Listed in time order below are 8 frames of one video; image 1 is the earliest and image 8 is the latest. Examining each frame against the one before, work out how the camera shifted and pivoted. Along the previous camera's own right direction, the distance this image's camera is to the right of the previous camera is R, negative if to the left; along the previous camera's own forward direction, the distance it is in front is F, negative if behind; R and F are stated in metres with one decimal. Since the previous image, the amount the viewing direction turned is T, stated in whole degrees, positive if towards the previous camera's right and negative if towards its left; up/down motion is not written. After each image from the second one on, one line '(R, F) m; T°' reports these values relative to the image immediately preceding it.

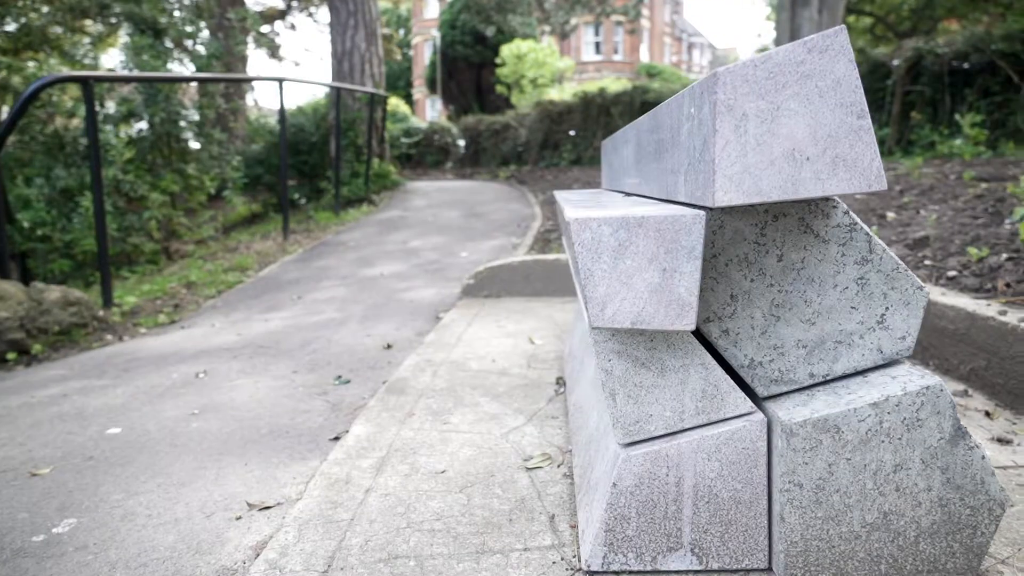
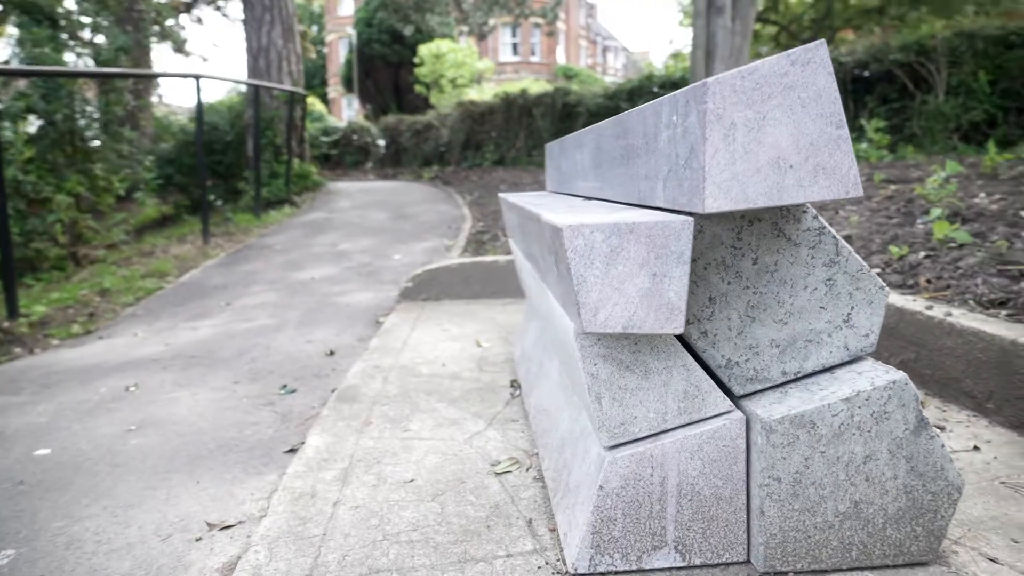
(-0.2, 0.0) m; +7°
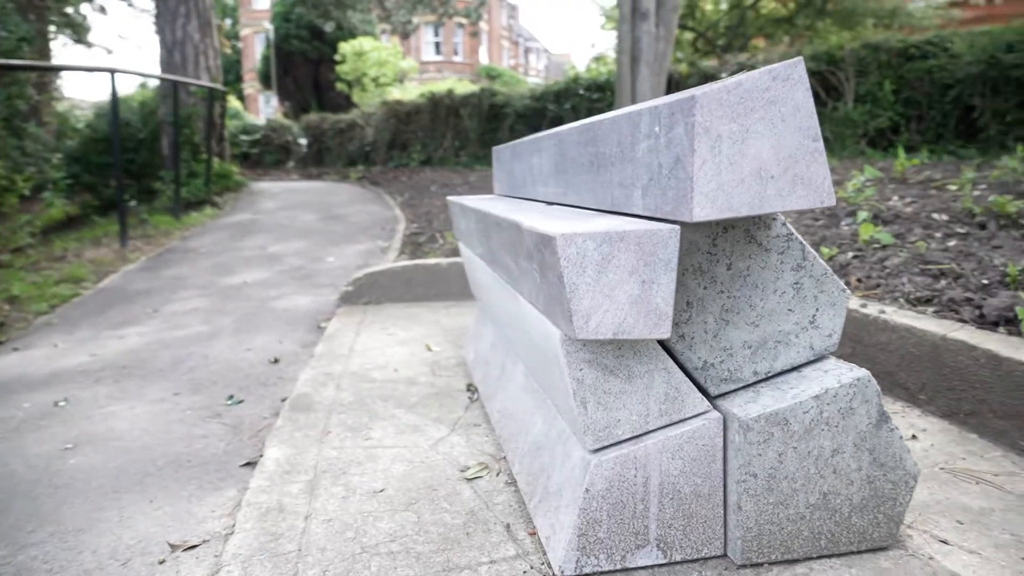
(-0.2, 0.0) m; +6°
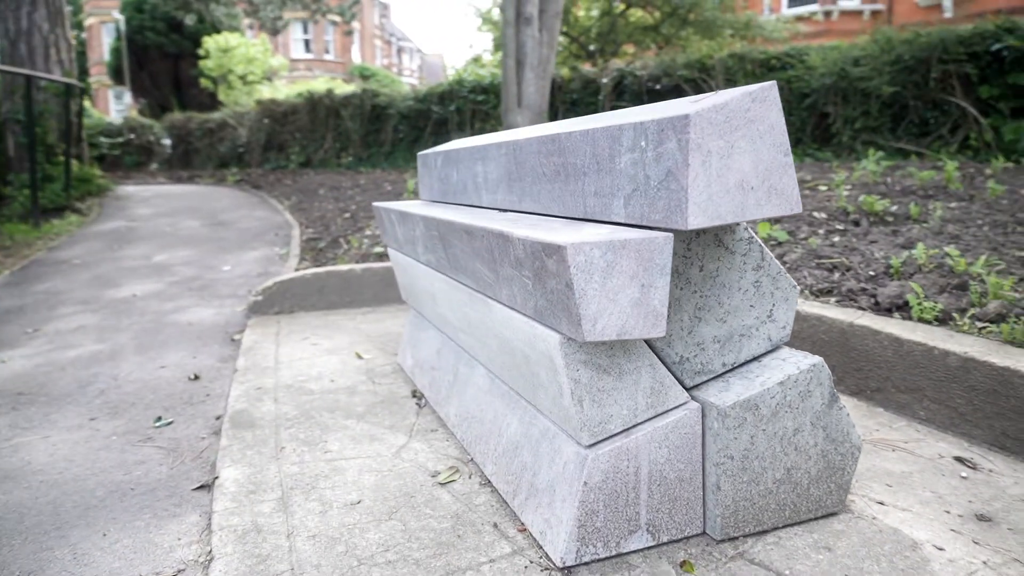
(-0.4, -0.1) m; +10°
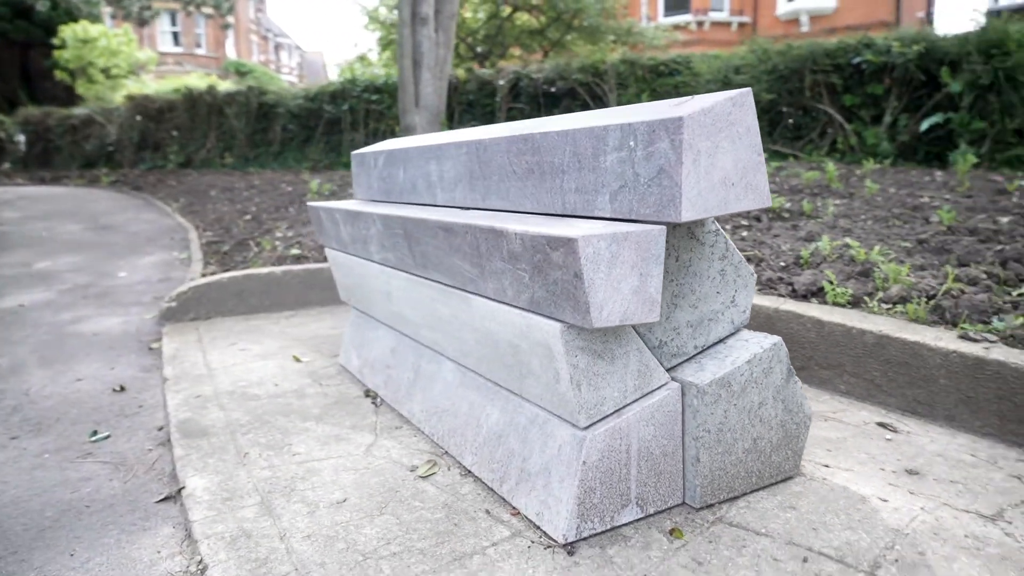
(-0.4, -0.1) m; +9°
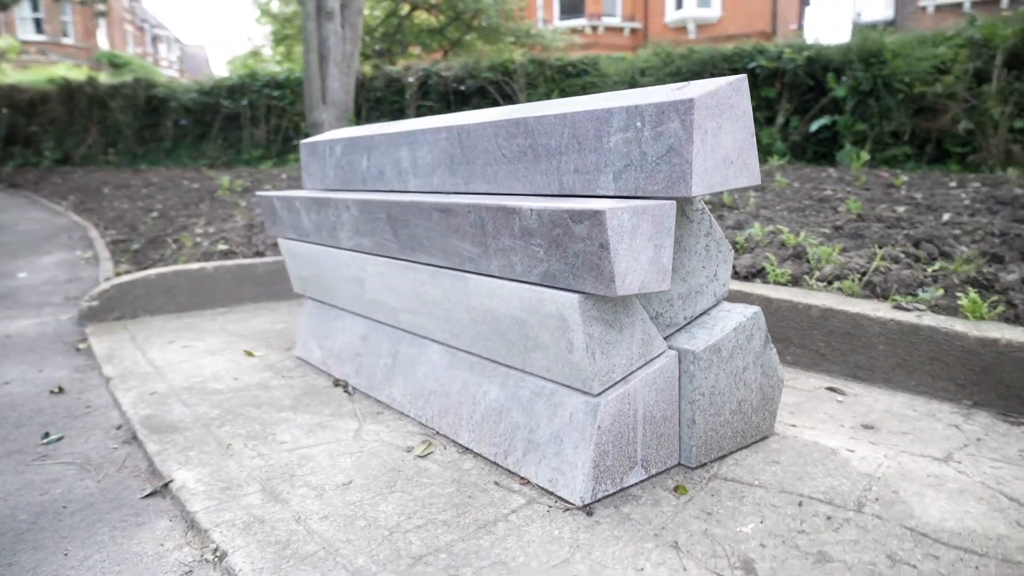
(-0.4, -0.1) m; +8°
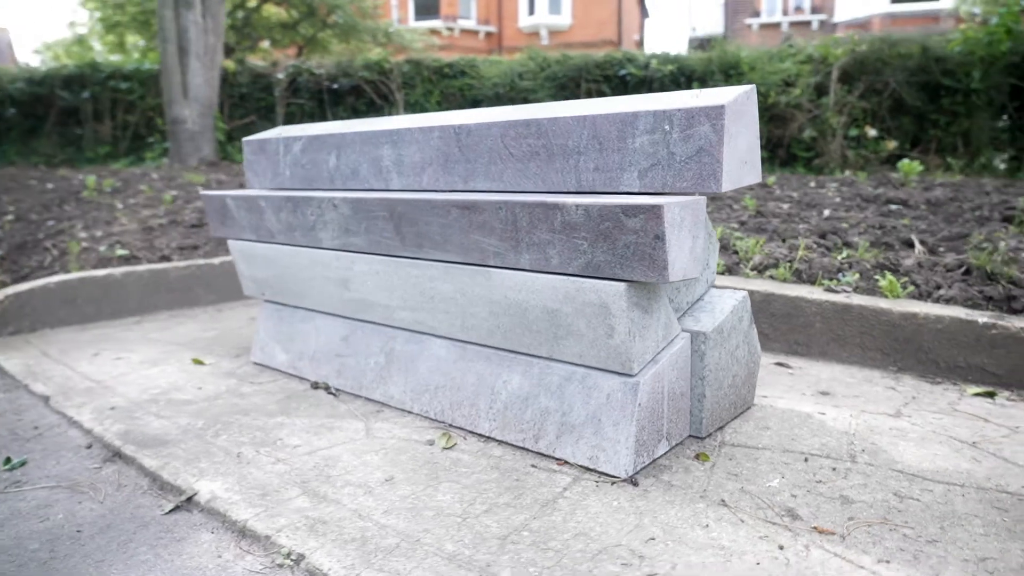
(-0.7, -0.1) m; +12°
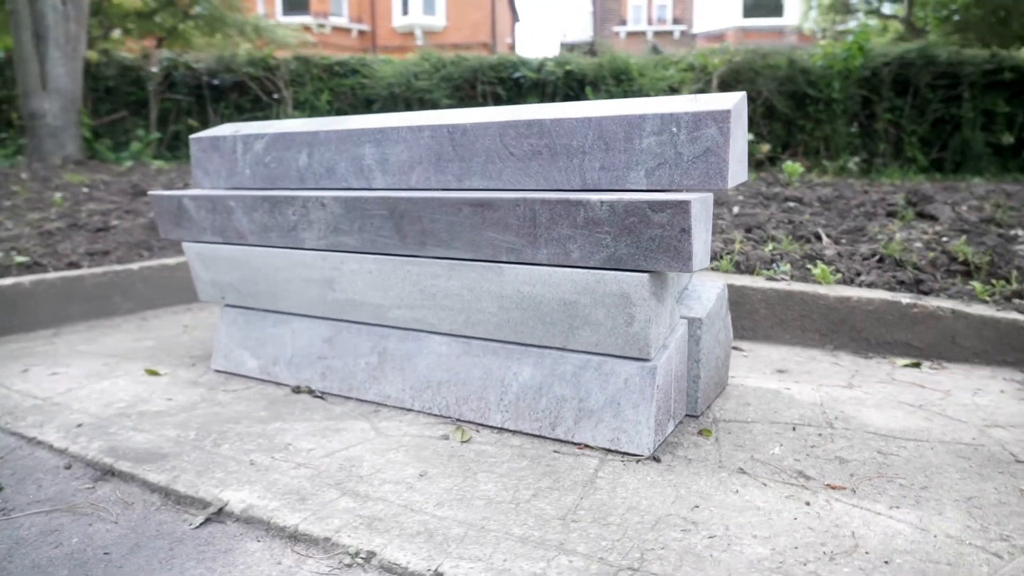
(-0.6, -0.1) m; +10°
